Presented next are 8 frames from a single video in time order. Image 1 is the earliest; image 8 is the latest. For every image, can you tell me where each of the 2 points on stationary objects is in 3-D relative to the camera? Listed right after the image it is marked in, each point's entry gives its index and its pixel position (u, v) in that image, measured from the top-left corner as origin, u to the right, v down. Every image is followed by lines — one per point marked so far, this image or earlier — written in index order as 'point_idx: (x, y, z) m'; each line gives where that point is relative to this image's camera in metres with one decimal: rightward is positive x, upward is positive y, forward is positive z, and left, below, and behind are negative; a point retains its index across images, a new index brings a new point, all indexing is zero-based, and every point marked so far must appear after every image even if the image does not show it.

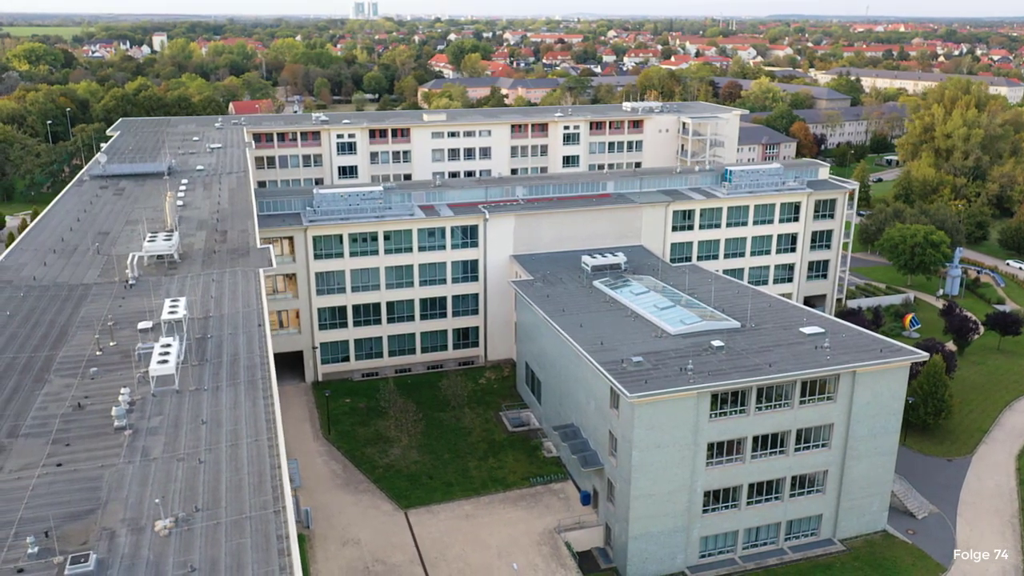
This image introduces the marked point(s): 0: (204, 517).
0: (-4.7, -3.5, +13.7) m
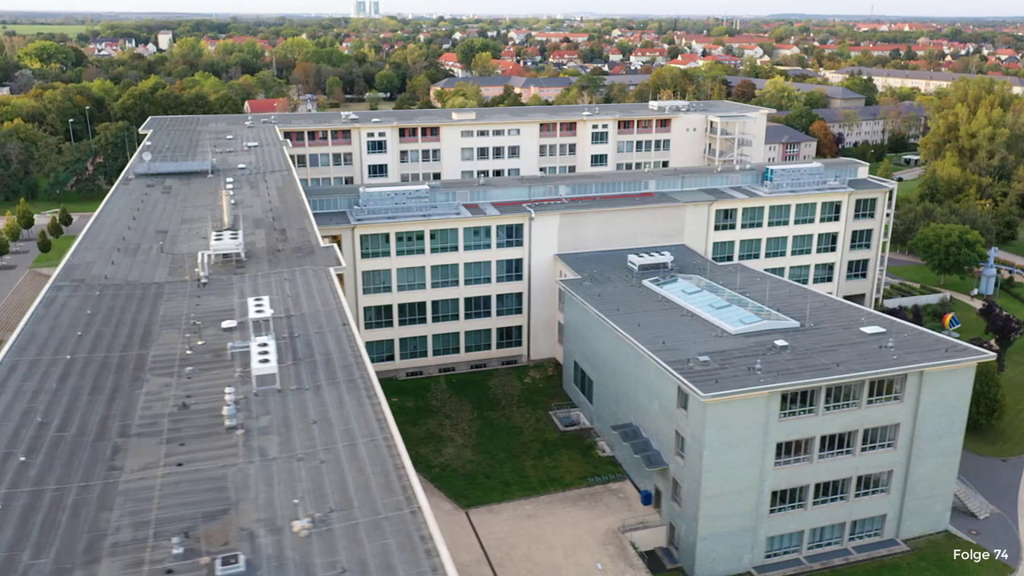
0: (-2.6, -3.5, +13.6) m
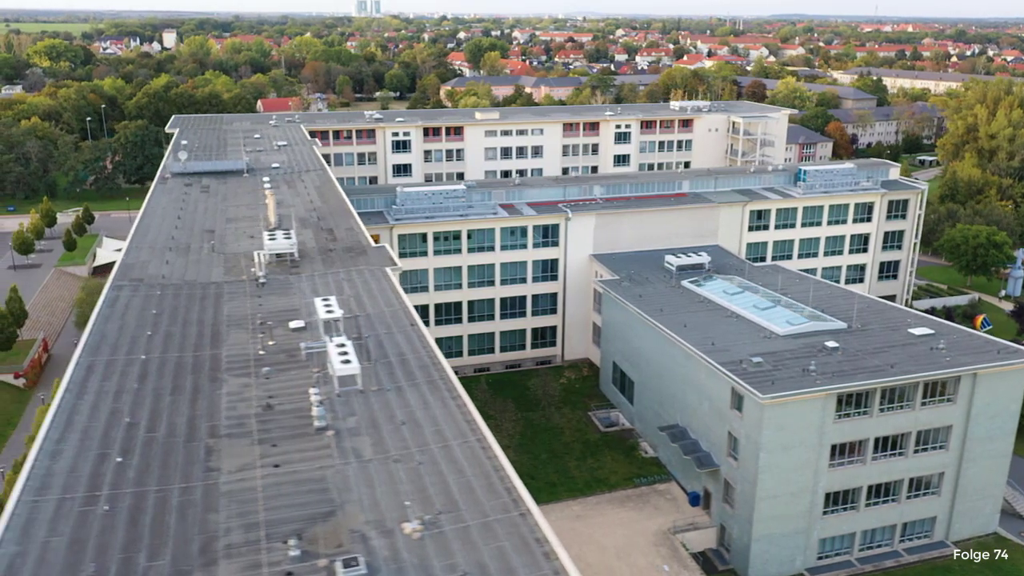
0: (-0.9, -3.5, +13.6) m
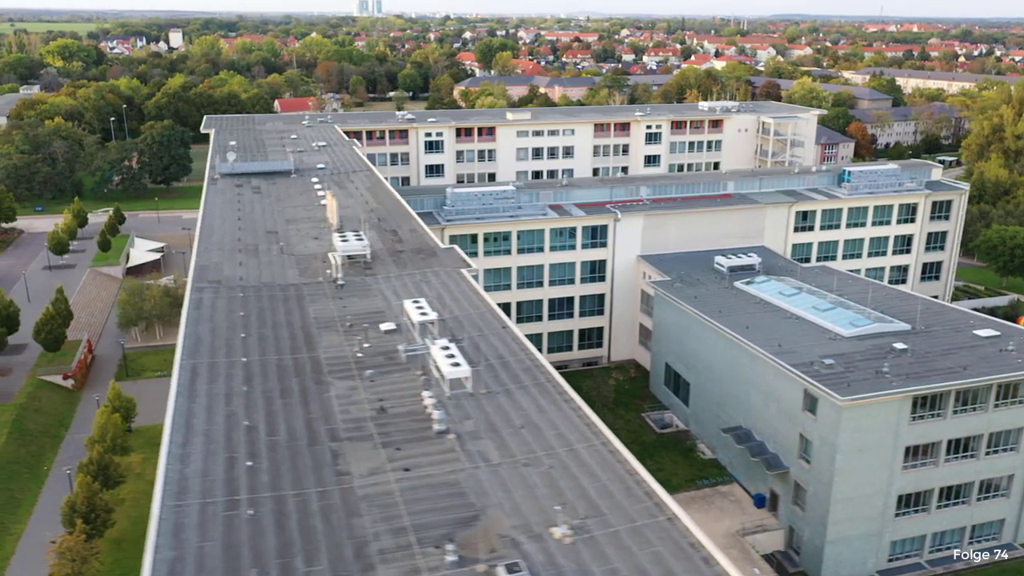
0: (+1.3, -3.5, +13.5) m
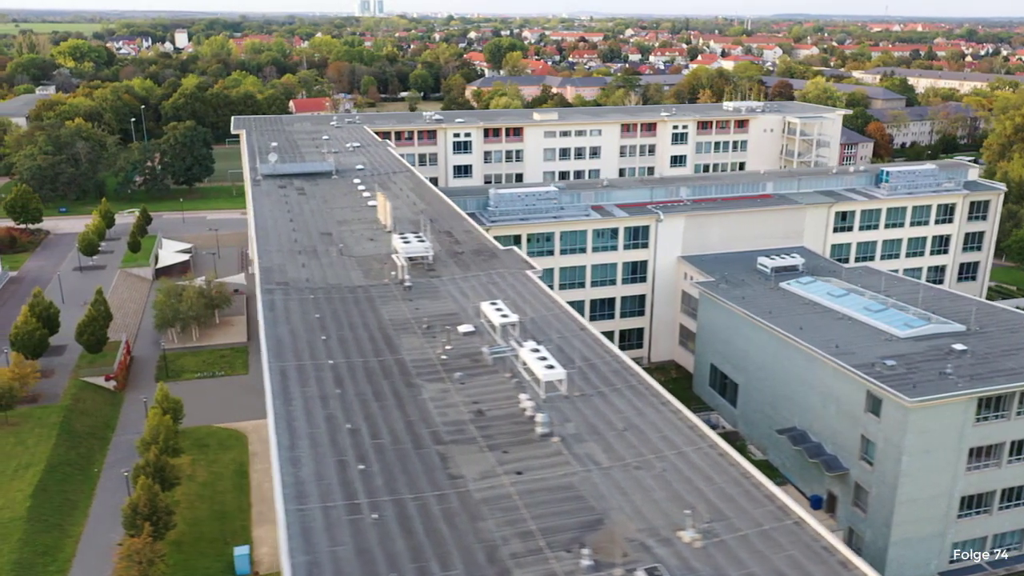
0: (+3.2, -3.6, +13.5) m
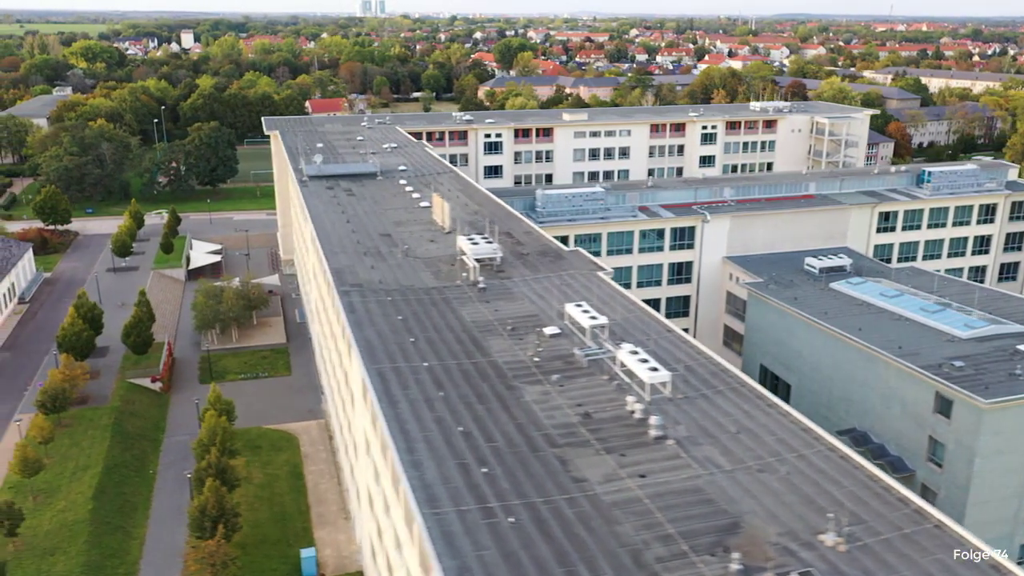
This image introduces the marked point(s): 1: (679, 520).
0: (+5.2, -3.6, +13.4) m
1: (+2.5, -3.5, +13.8) m
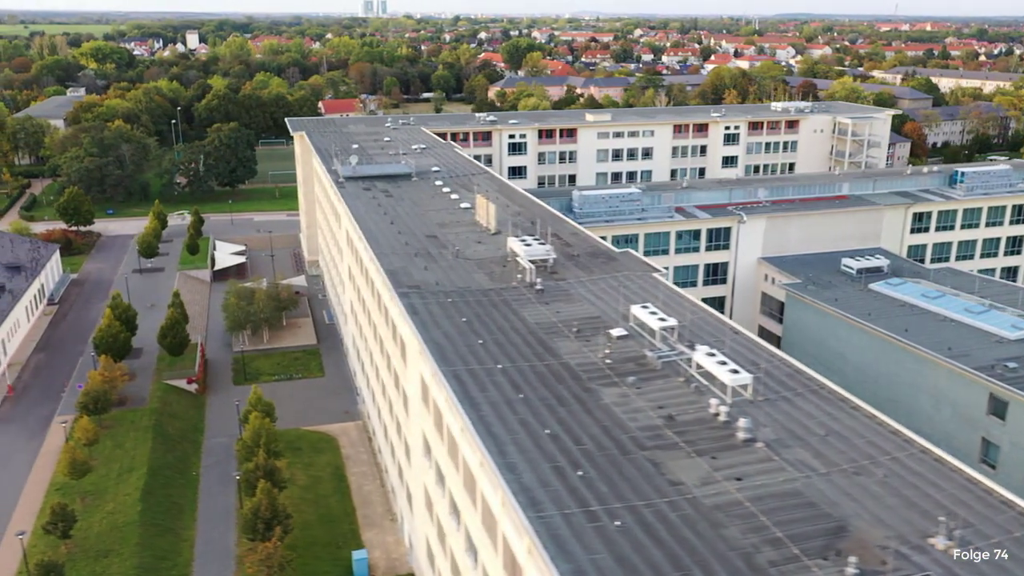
0: (+6.8, -3.6, +13.4) m
1: (+4.1, -3.6, +13.8) m
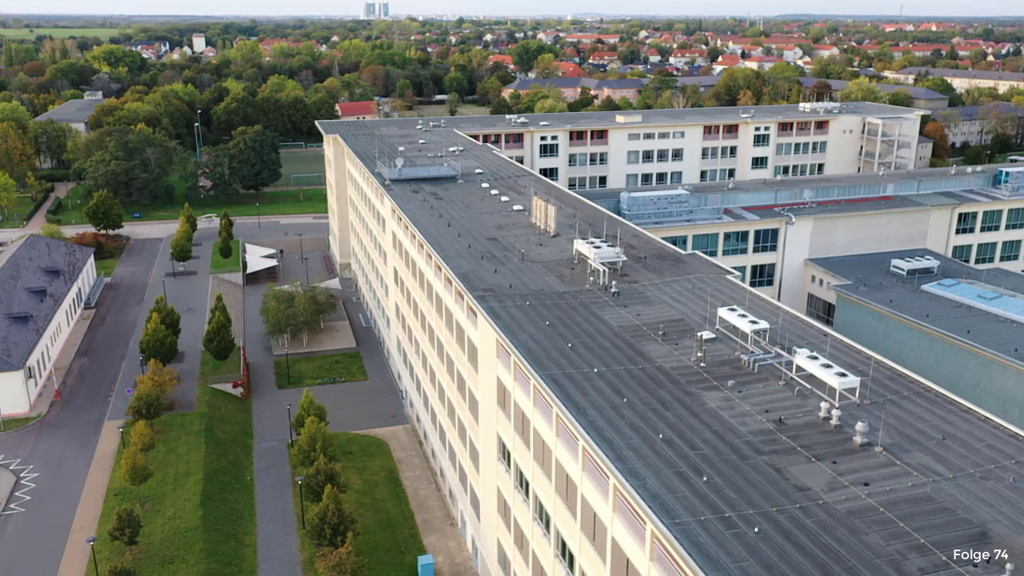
0: (+8.9, -3.7, +13.1) m
1: (+6.2, -3.6, +13.6) m
